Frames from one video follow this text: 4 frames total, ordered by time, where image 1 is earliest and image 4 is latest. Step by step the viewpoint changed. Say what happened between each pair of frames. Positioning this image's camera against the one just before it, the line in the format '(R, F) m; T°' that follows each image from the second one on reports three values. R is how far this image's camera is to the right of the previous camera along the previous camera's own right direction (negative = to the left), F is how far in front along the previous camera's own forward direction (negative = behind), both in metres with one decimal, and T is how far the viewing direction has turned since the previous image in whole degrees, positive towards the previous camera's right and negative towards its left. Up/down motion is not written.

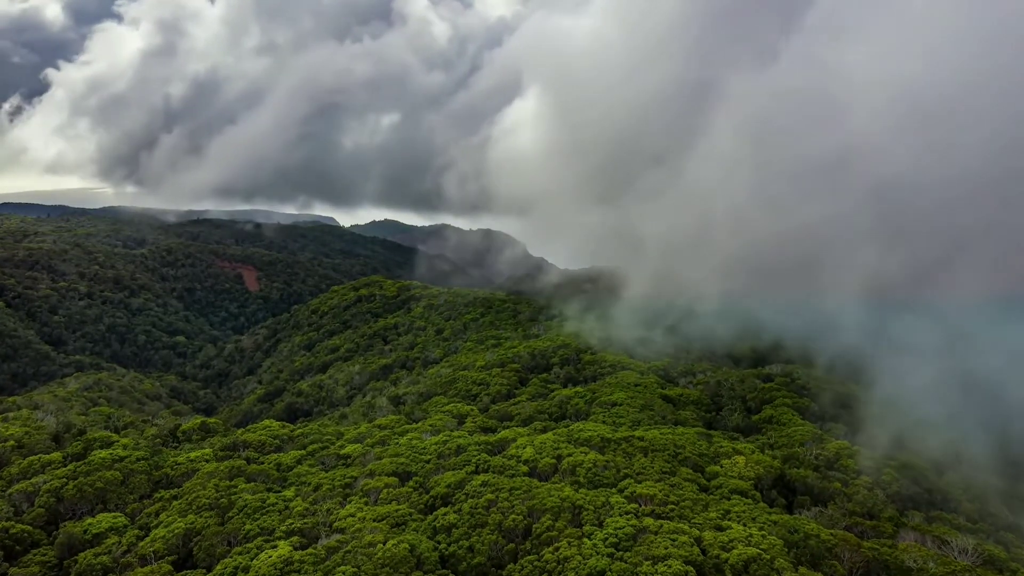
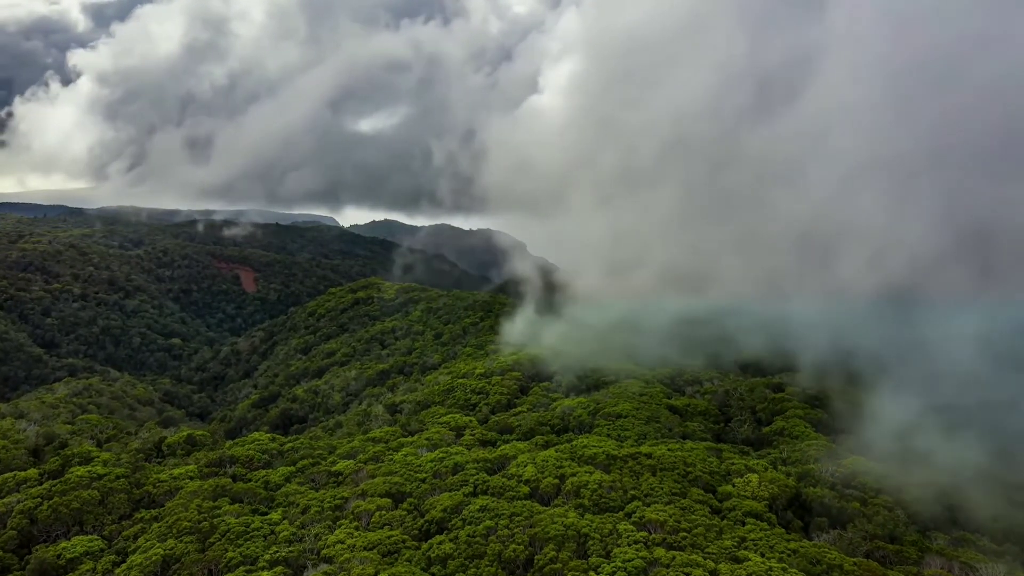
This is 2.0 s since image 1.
(-0.1, +2.7) m; 0°
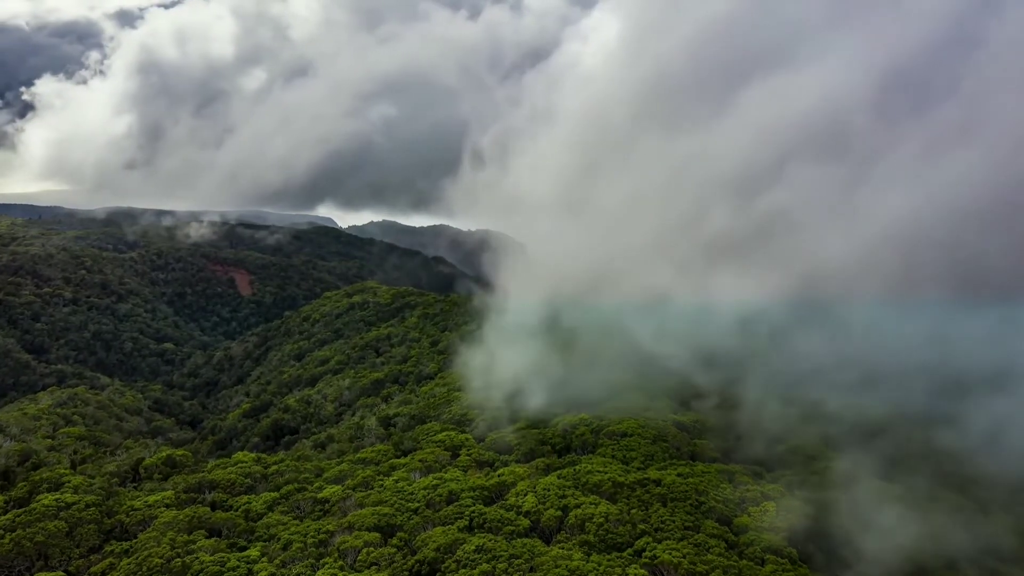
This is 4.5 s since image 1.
(0.0, +3.3) m; 0°
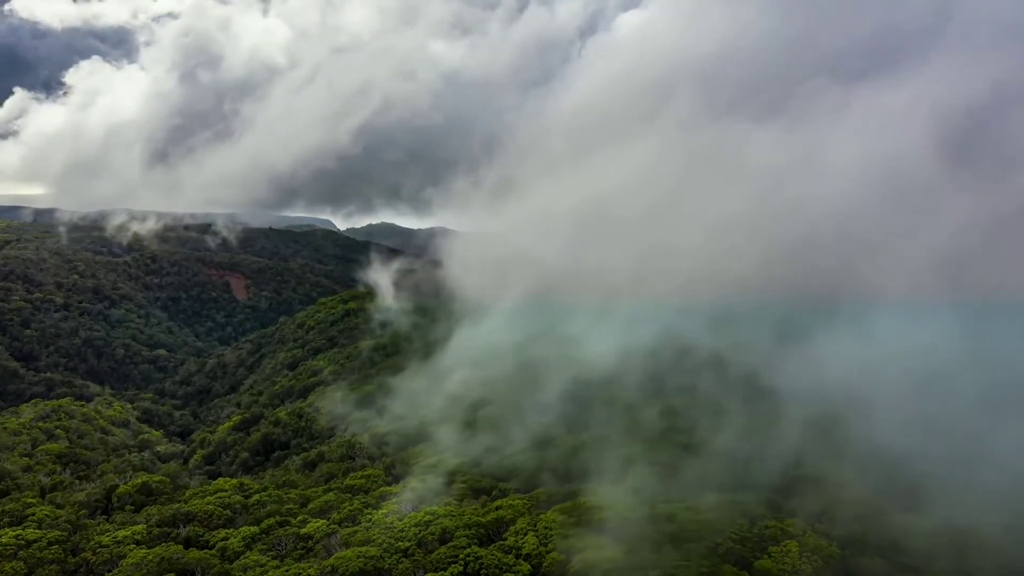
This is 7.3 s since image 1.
(0.0, +3.5) m; 0°
